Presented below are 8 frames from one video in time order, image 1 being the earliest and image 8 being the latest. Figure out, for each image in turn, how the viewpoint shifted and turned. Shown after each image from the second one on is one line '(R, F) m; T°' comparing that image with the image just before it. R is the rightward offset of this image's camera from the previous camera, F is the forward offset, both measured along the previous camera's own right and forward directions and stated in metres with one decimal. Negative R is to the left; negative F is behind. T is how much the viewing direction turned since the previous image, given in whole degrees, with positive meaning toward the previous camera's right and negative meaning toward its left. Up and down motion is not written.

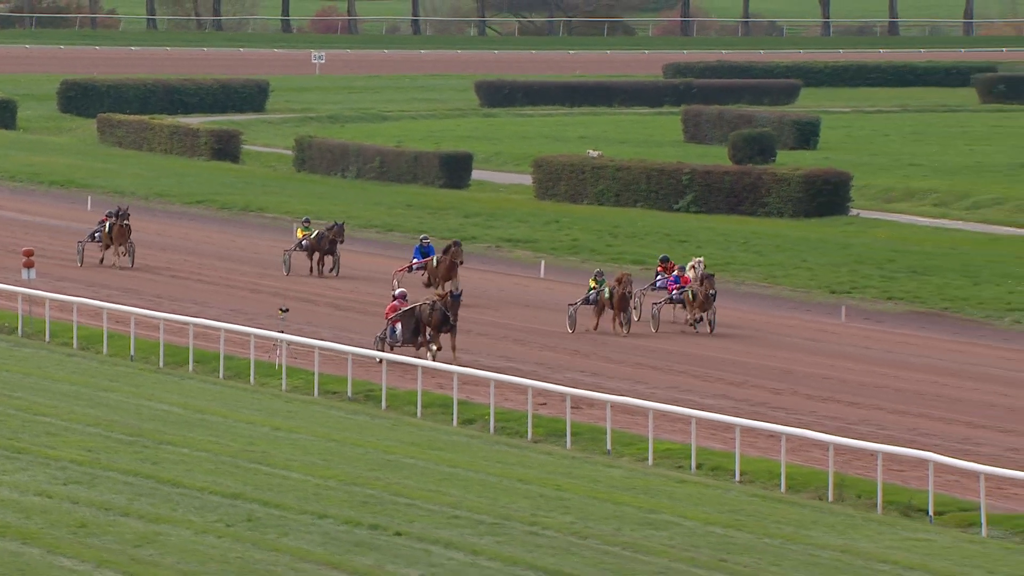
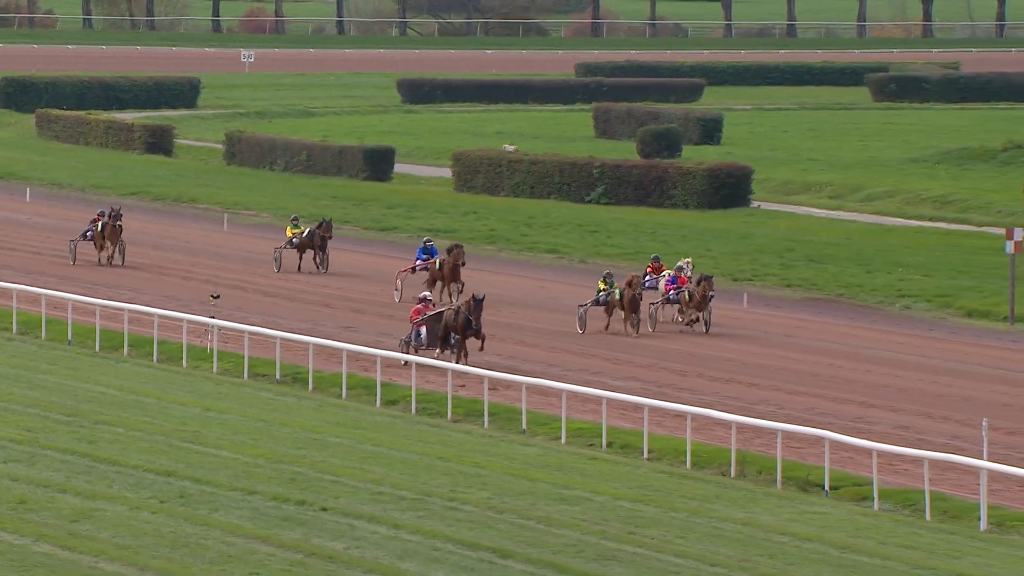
(+0.6, -0.5) m; -1°
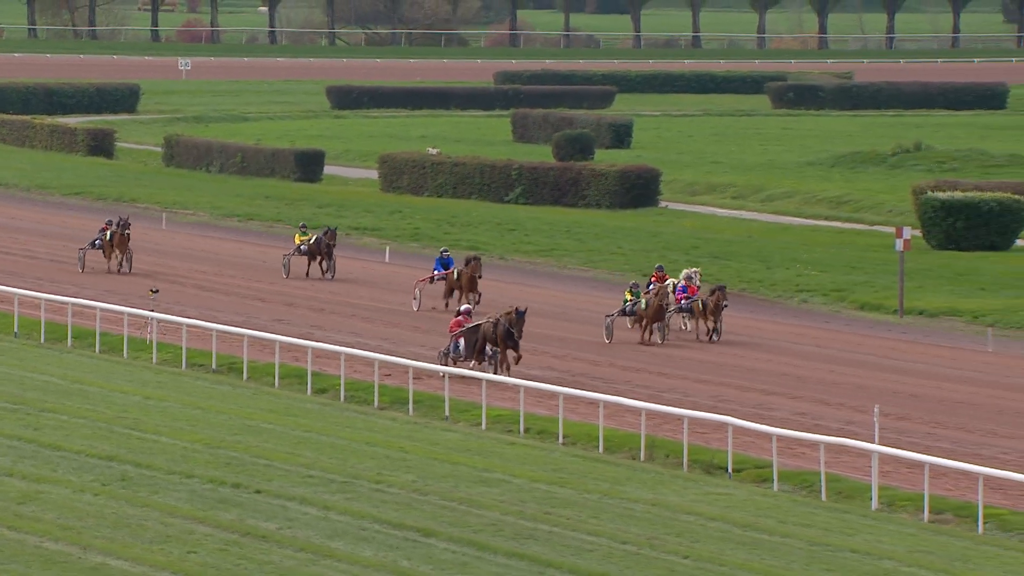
(+0.2, -0.6) m; +1°
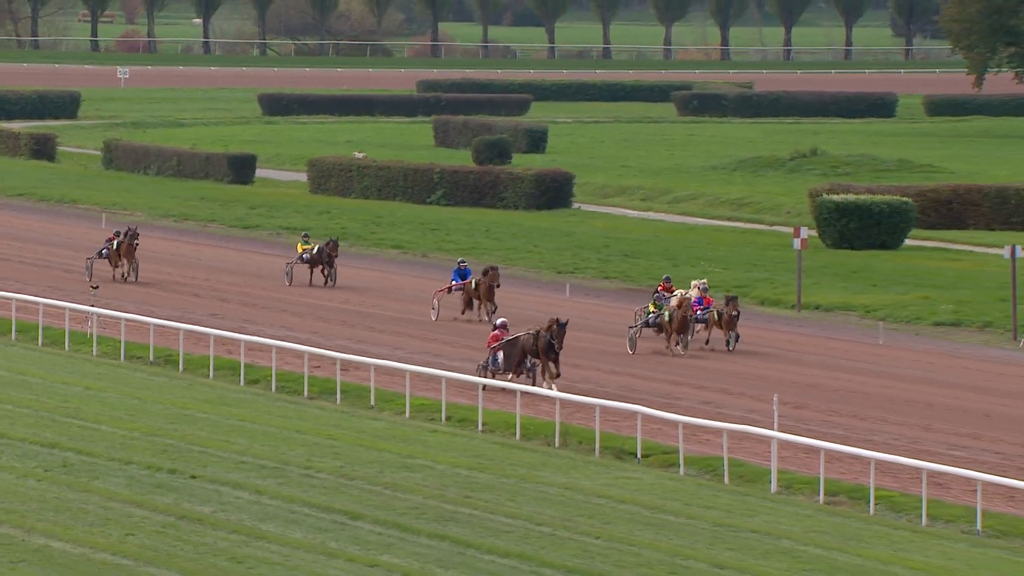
(+0.2, -0.6) m; +1°
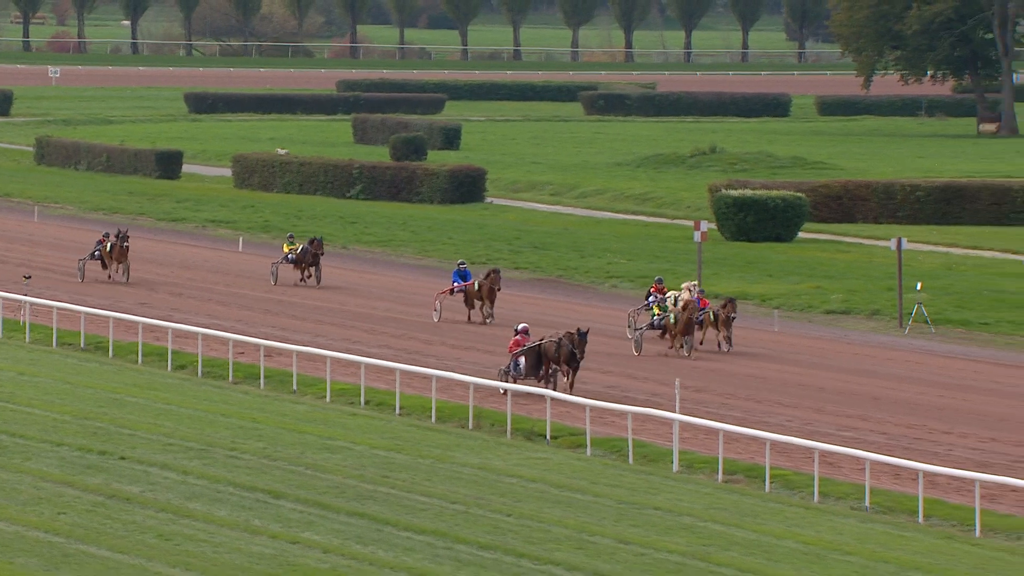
(+0.2, -0.6) m; +2°
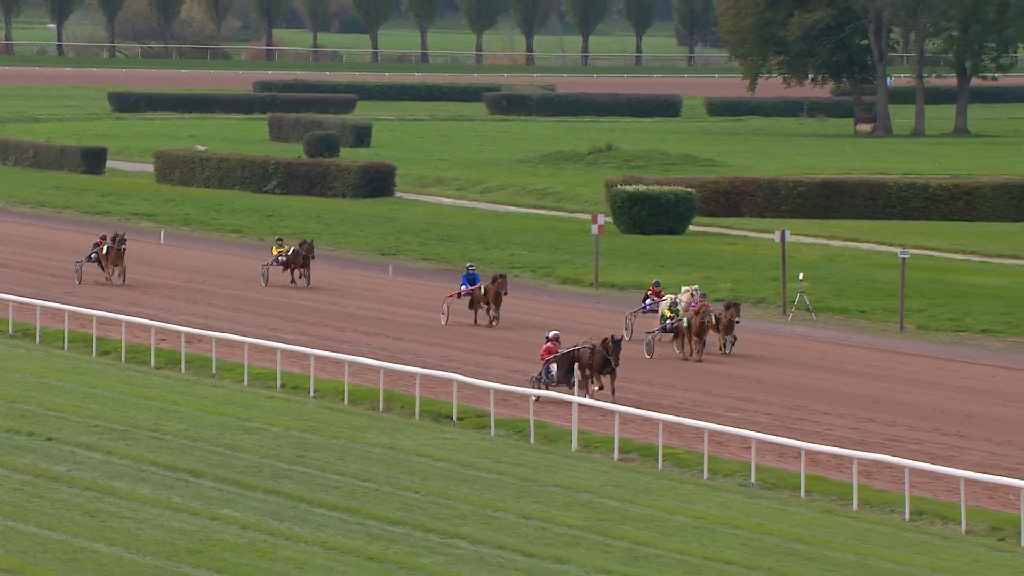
(+0.2, -0.7) m; +2°
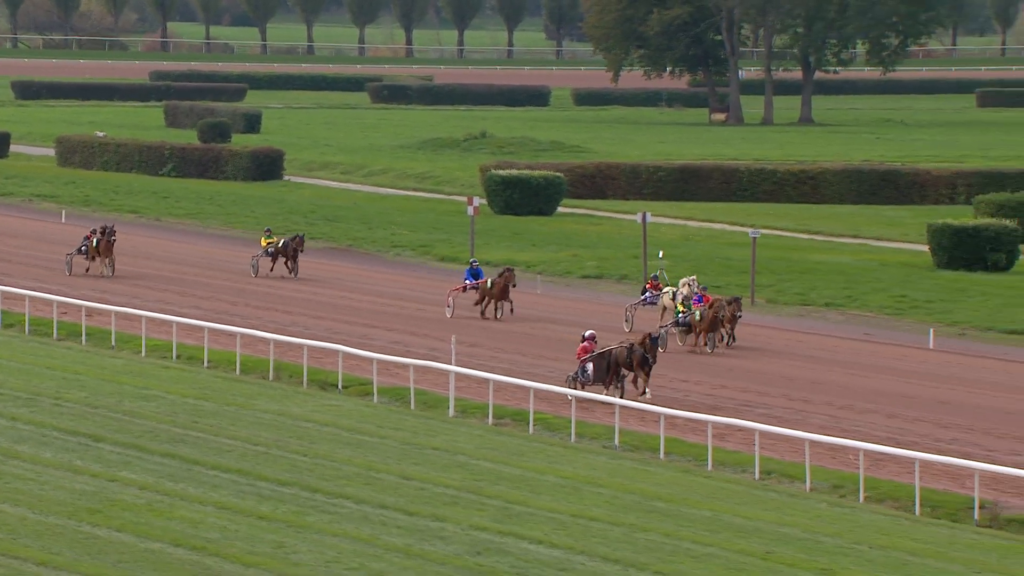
(+0.3, -0.9) m; +2°
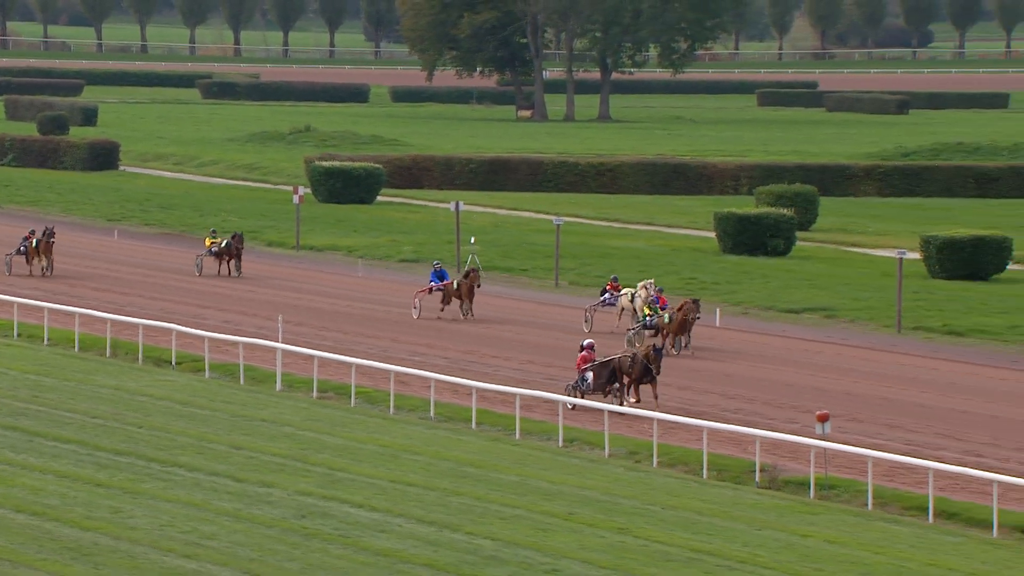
(+0.4, -1.0) m; +4°
